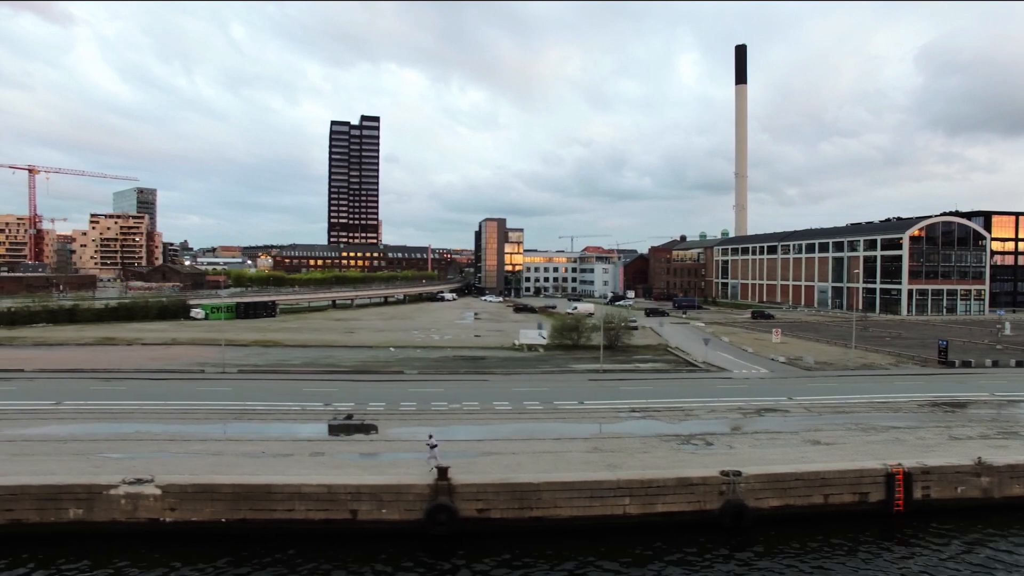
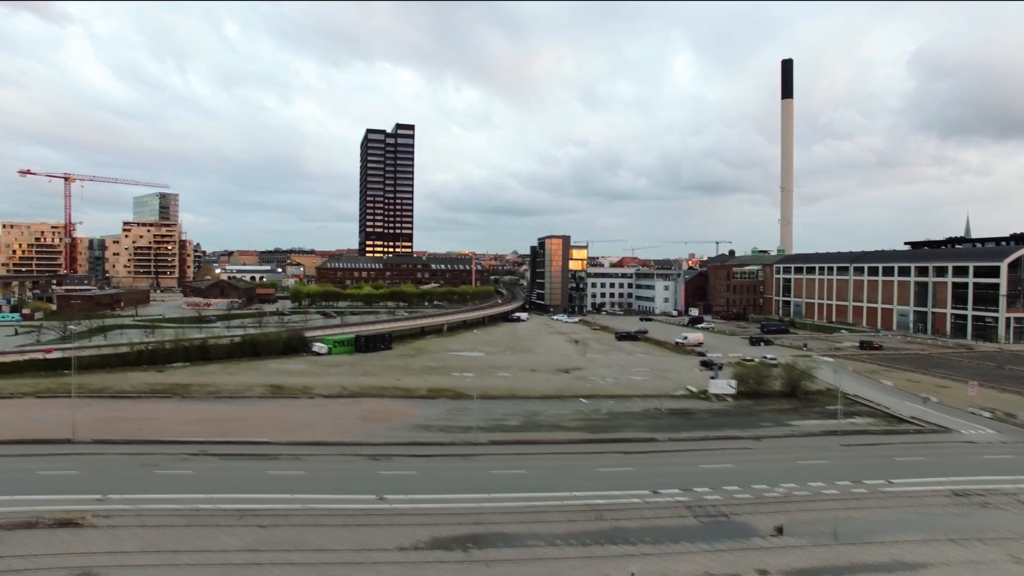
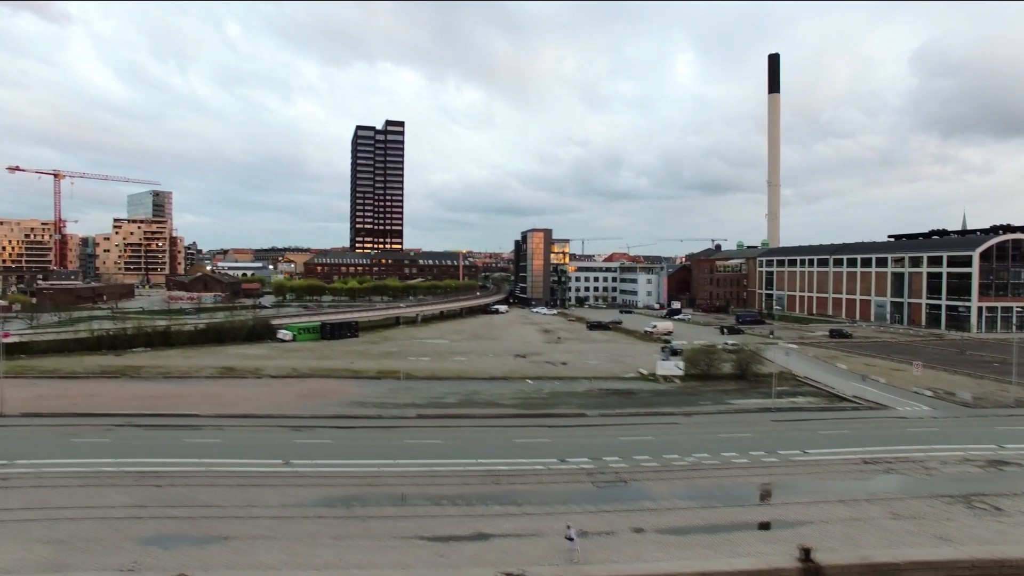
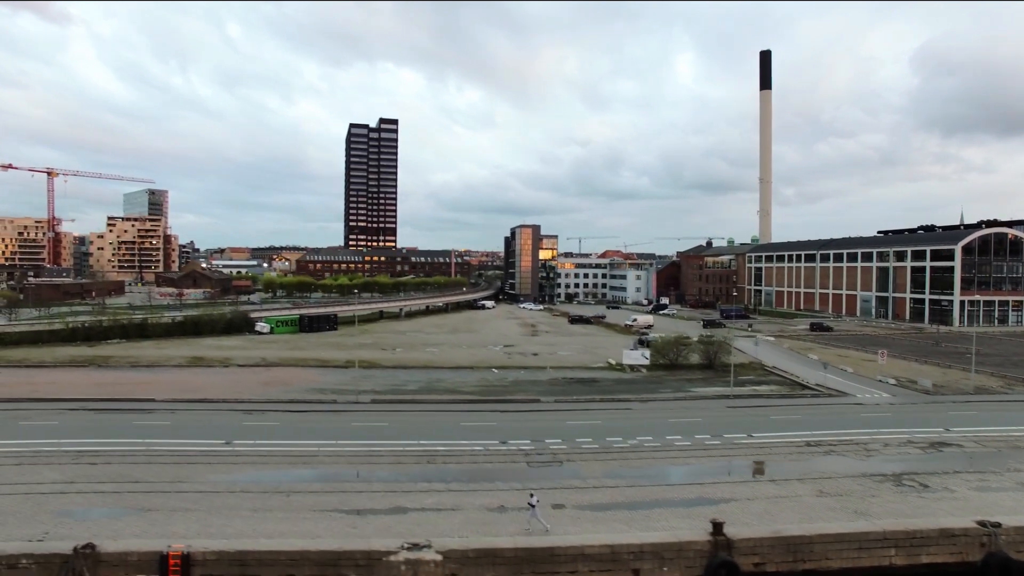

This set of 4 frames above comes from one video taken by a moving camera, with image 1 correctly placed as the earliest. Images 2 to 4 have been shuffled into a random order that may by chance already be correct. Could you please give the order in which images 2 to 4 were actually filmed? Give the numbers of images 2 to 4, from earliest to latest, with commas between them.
4, 3, 2
